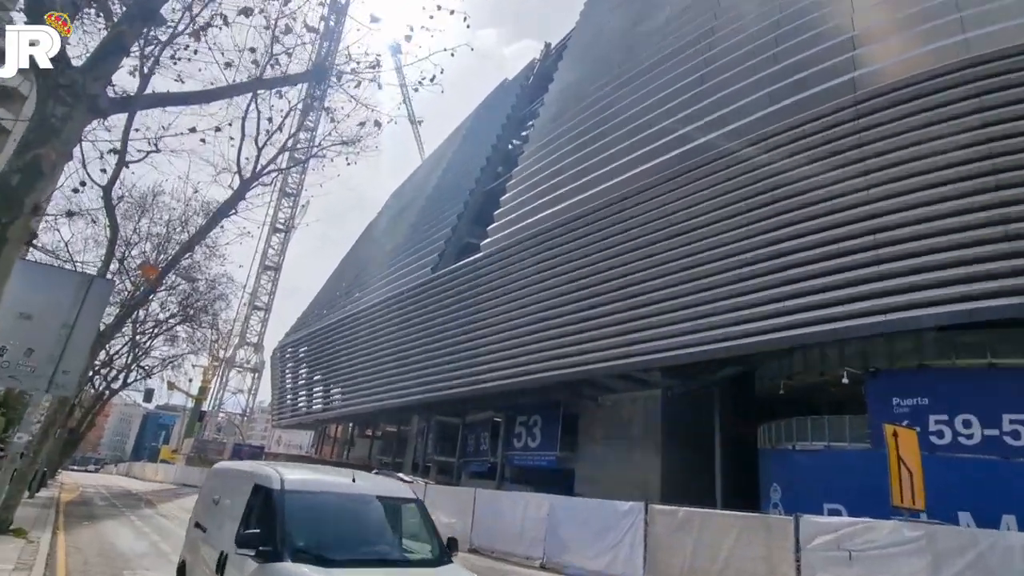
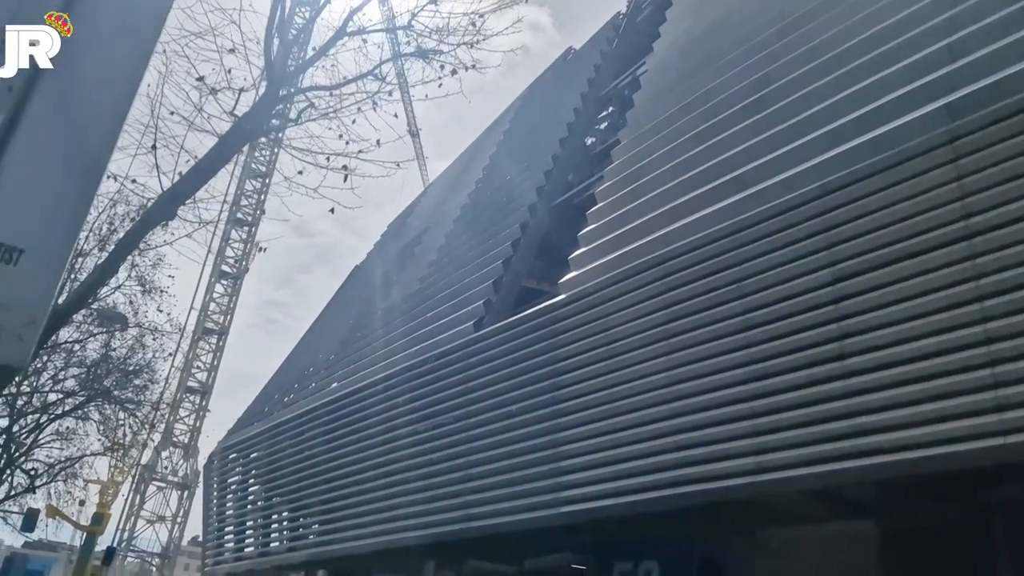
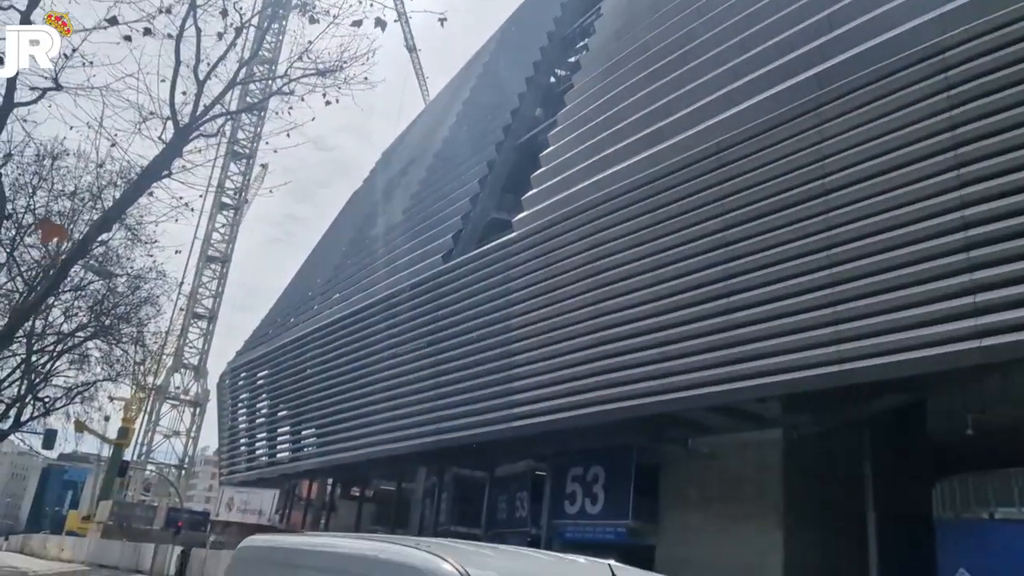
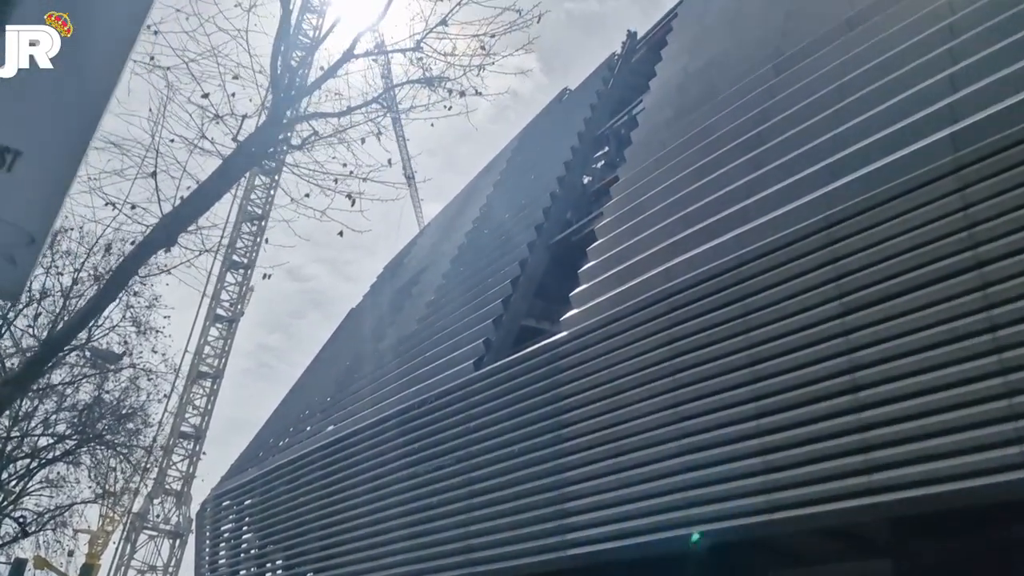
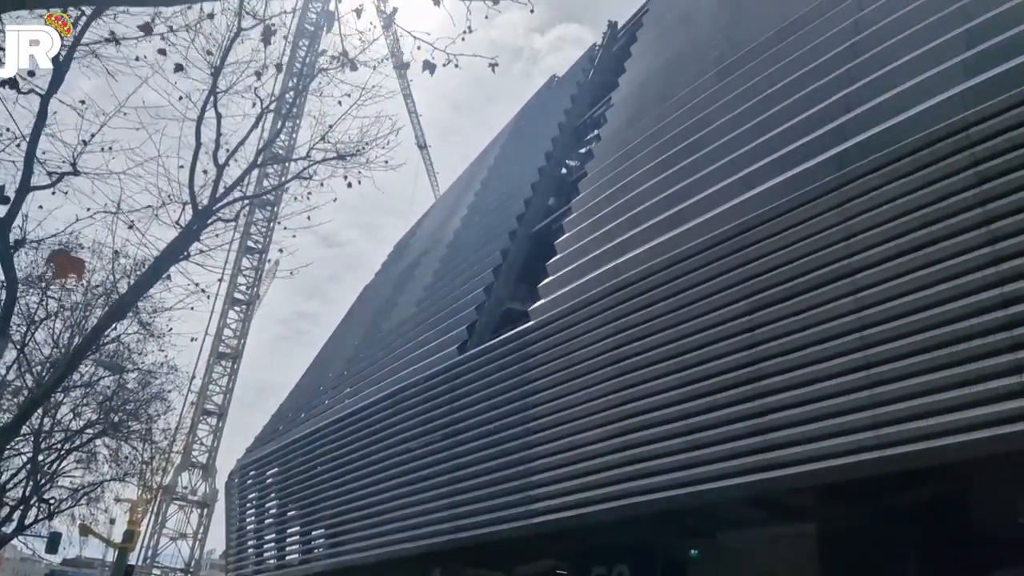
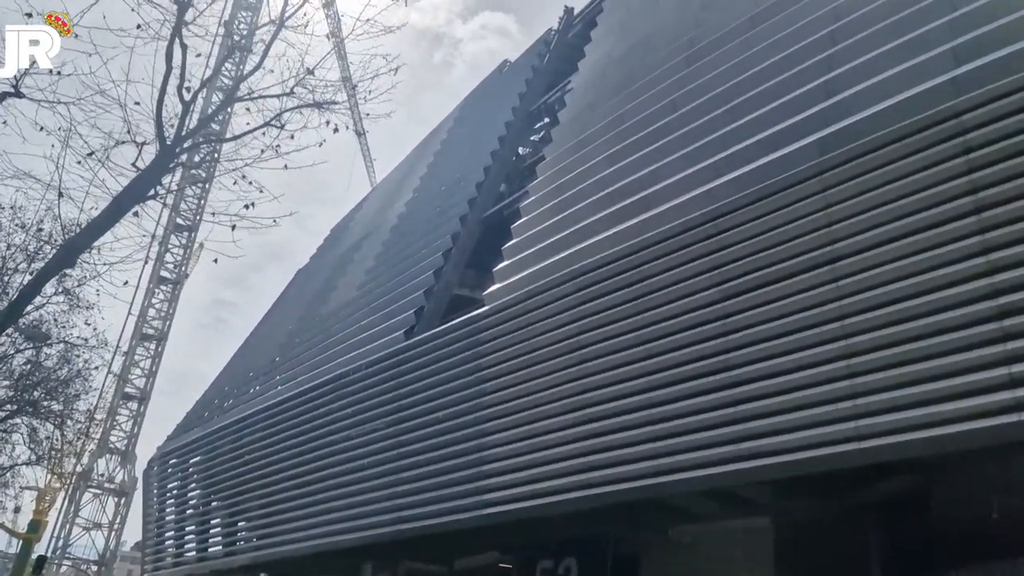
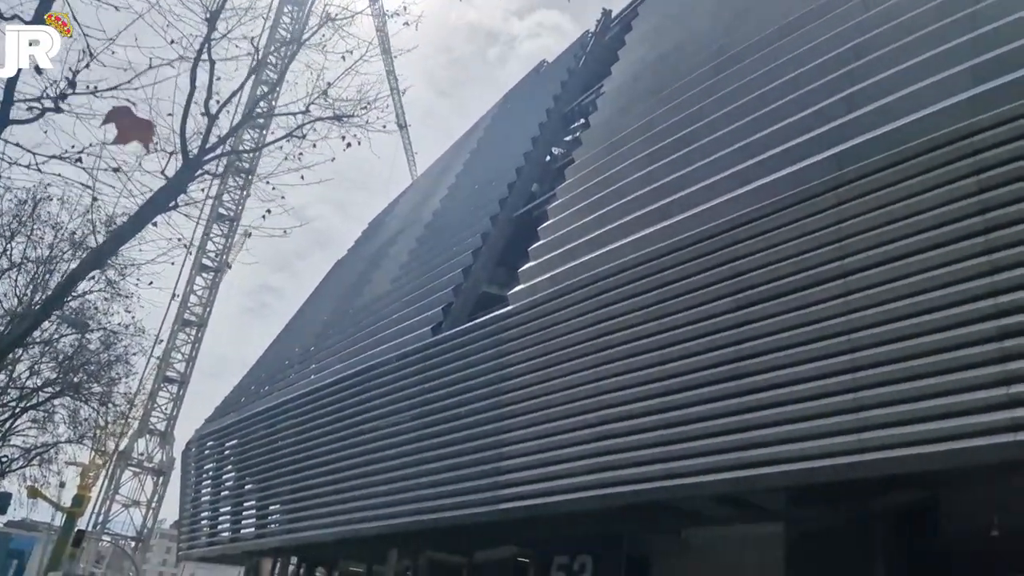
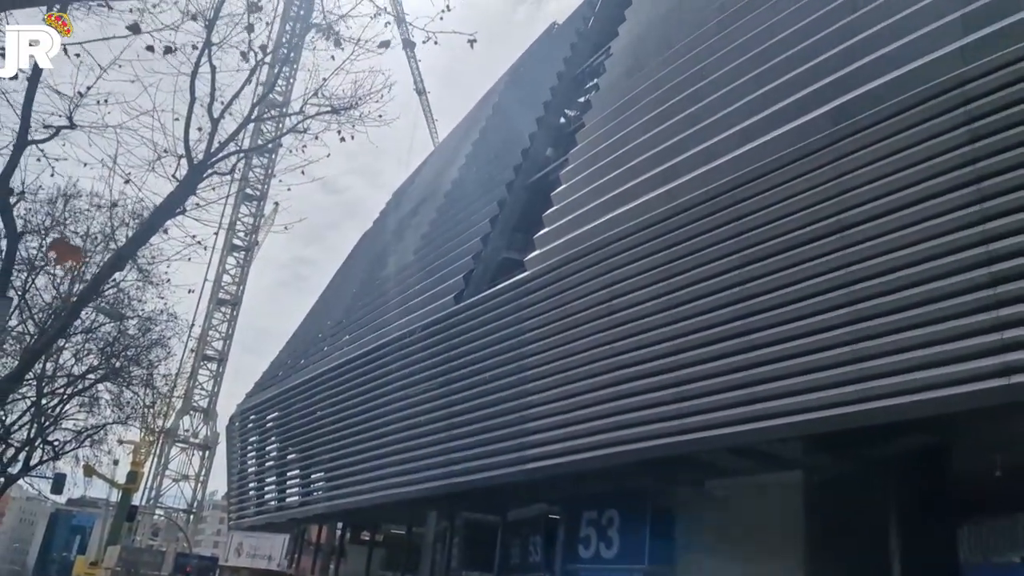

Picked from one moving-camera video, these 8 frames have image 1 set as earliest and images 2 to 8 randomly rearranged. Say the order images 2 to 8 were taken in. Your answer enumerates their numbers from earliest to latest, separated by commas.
3, 8, 5, 7, 6, 2, 4
